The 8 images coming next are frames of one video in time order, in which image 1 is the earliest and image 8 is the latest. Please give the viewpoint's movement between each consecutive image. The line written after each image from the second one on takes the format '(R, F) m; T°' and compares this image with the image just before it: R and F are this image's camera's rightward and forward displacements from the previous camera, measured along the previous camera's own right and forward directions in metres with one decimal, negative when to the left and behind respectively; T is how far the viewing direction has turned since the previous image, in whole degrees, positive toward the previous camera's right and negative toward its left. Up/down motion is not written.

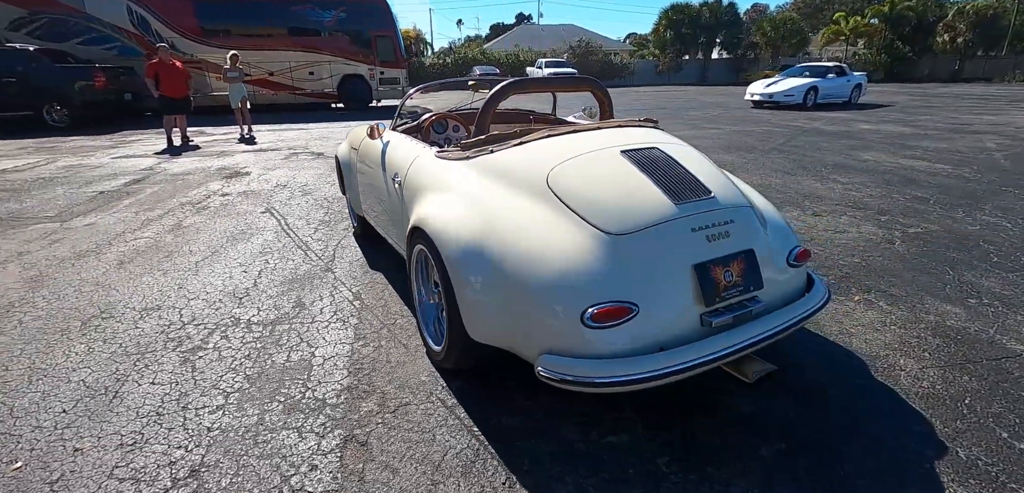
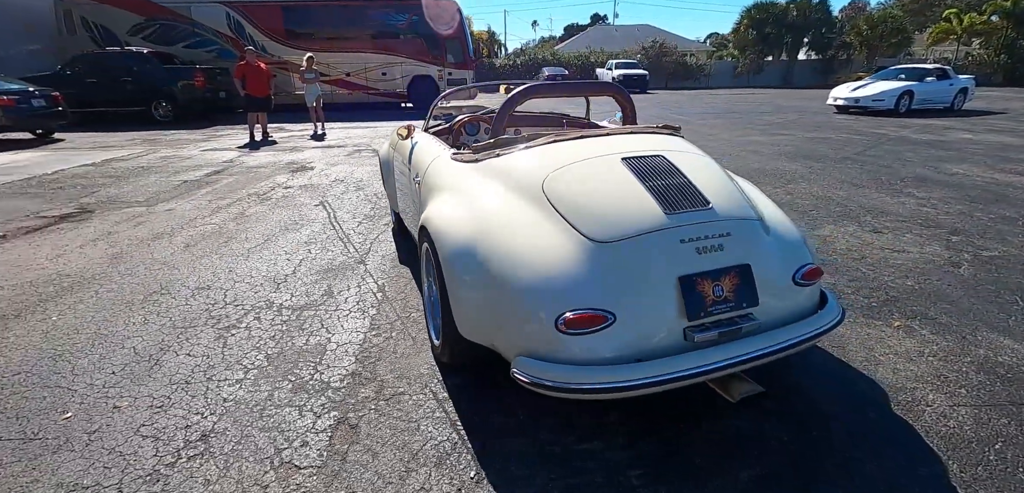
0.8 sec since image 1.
(+0.3, 0.0) m; -8°
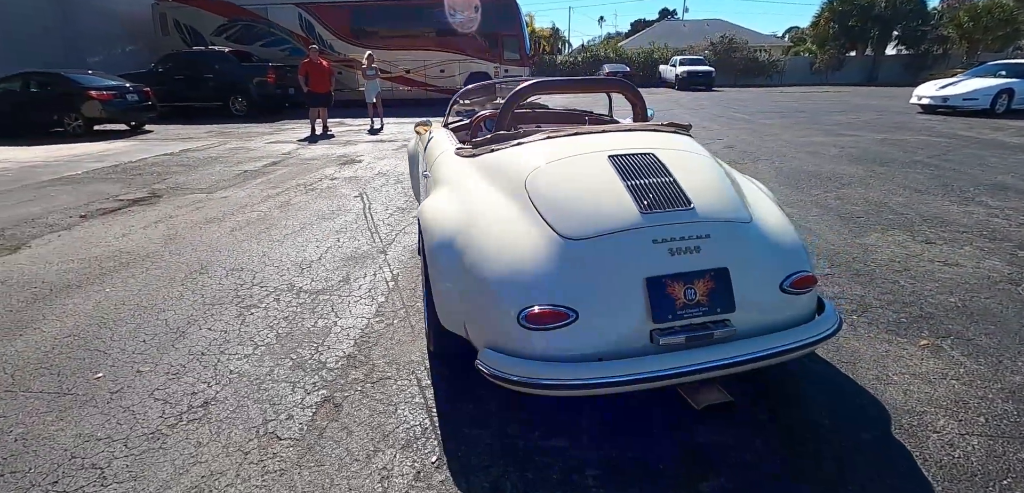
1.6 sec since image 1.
(+0.4, 0.0) m; -7°
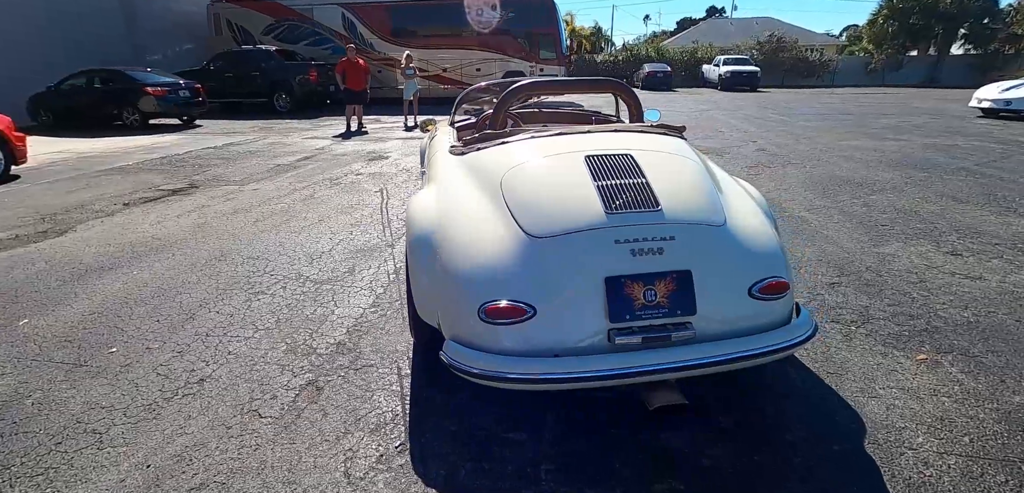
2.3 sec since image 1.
(+0.3, -0.1) m; -5°
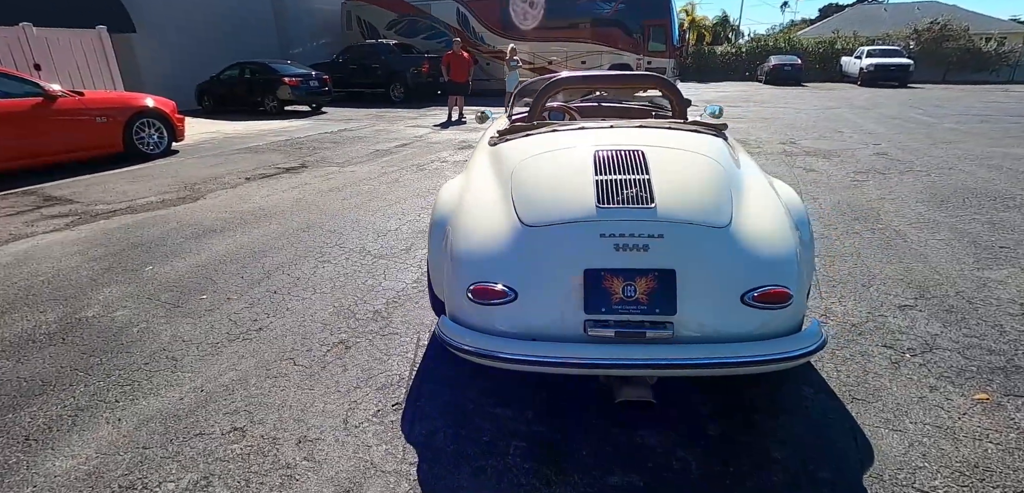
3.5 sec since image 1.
(+0.5, -0.1) m; -13°
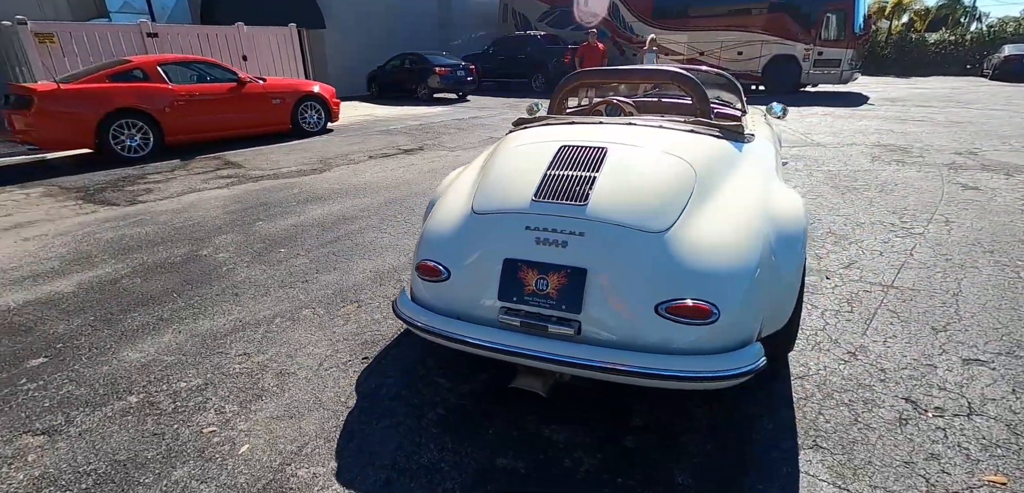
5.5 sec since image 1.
(+1.0, 0.0) m; -18°
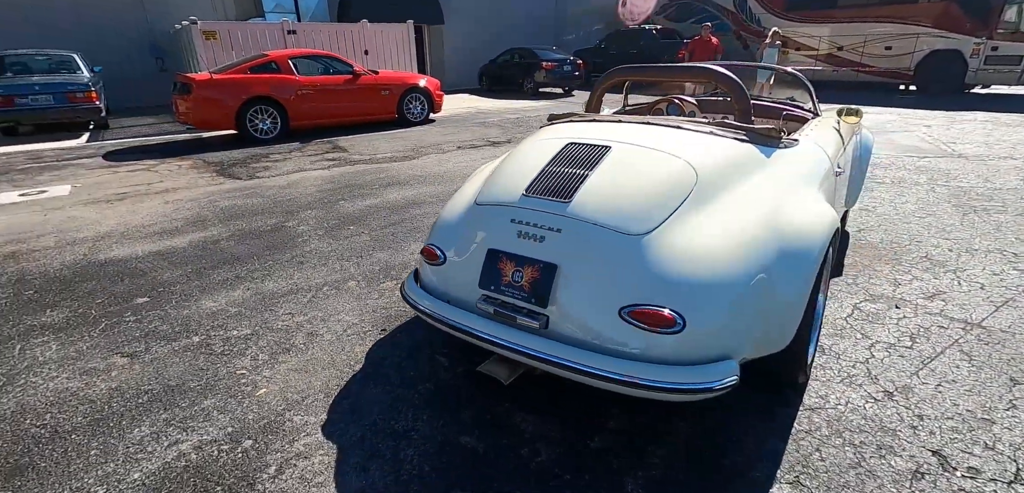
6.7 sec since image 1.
(+0.6, 0.0) m; -13°
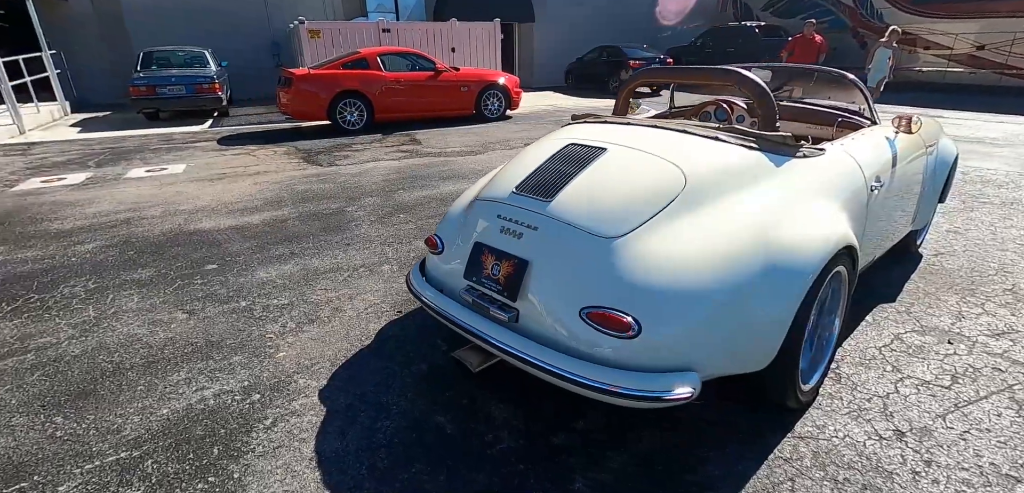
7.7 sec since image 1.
(+0.5, 0.0) m; -11°
